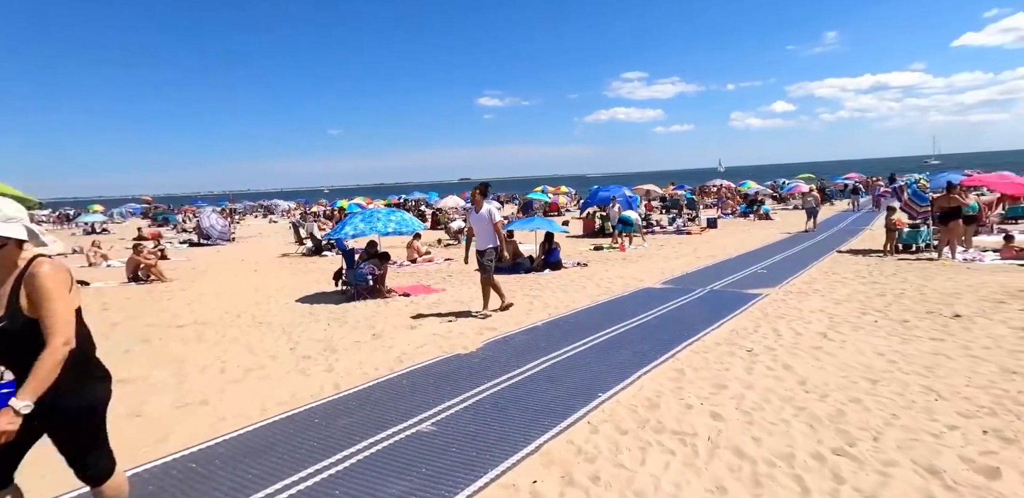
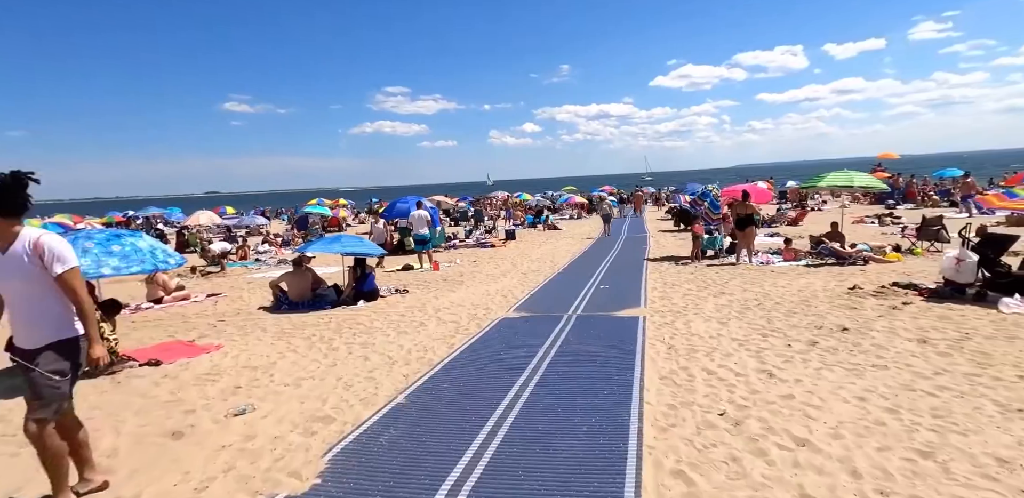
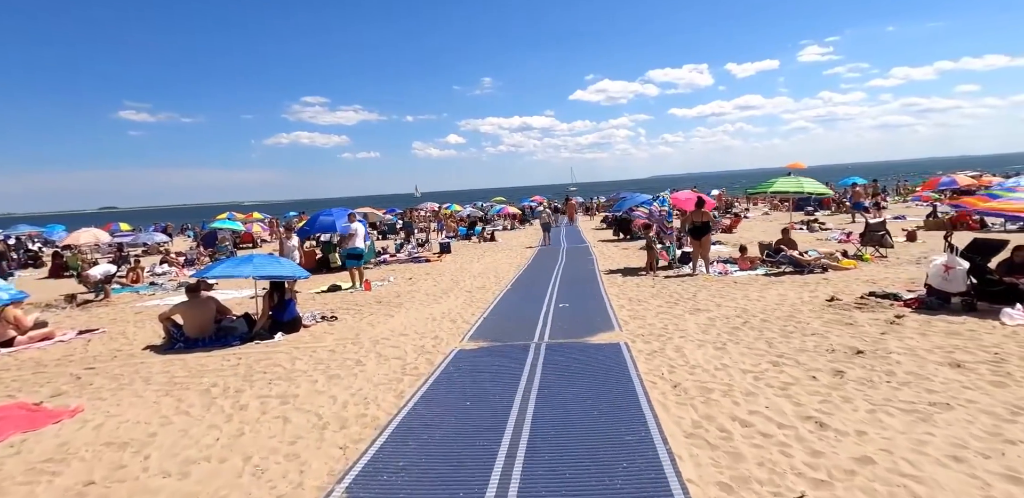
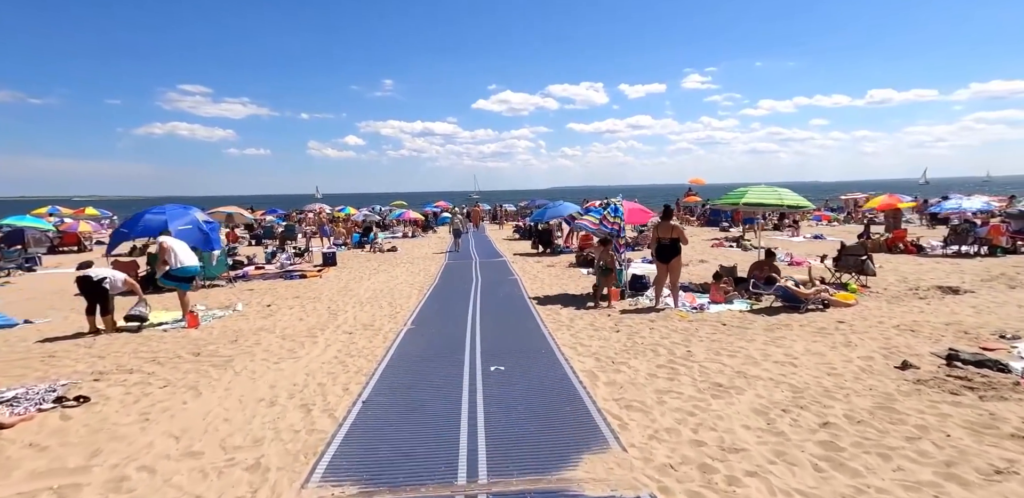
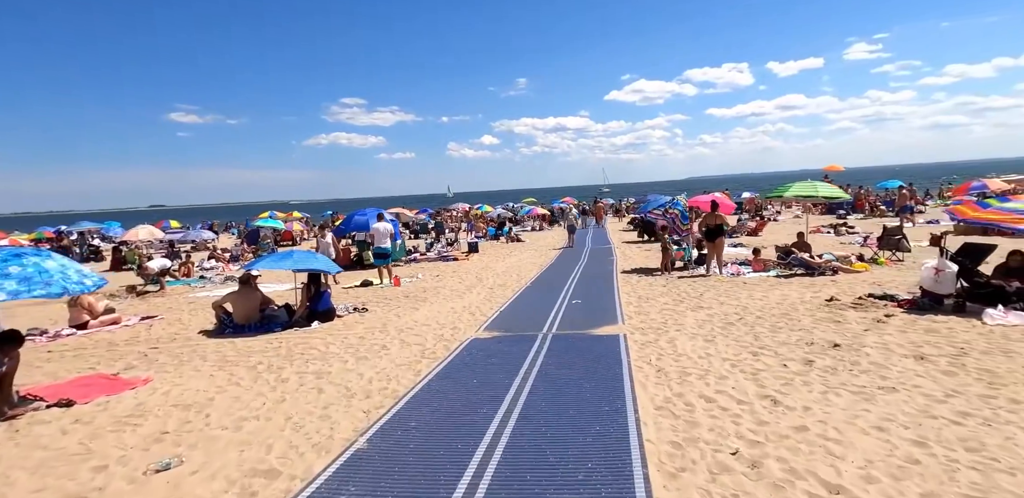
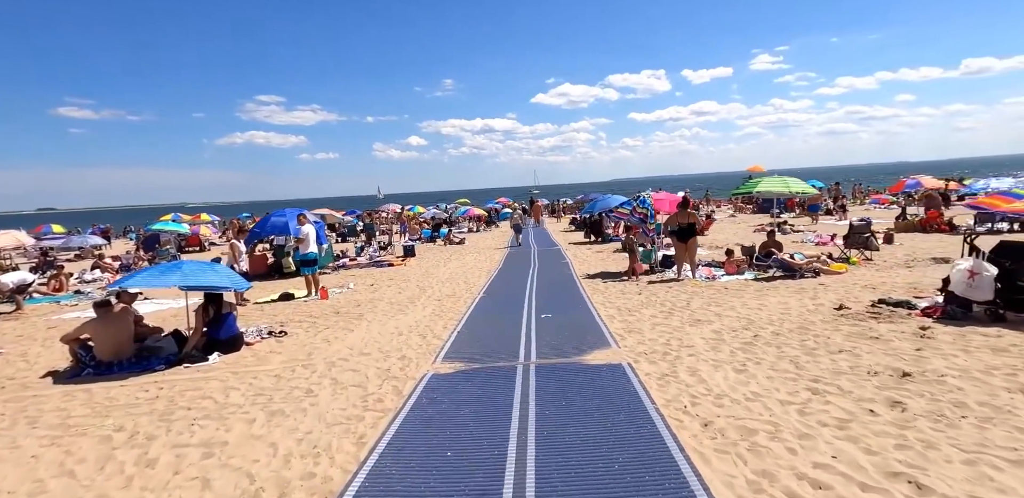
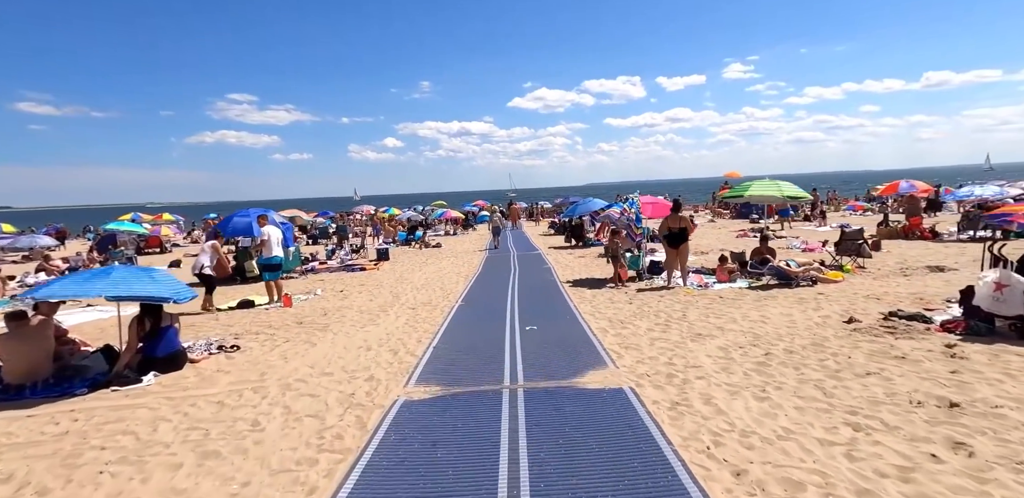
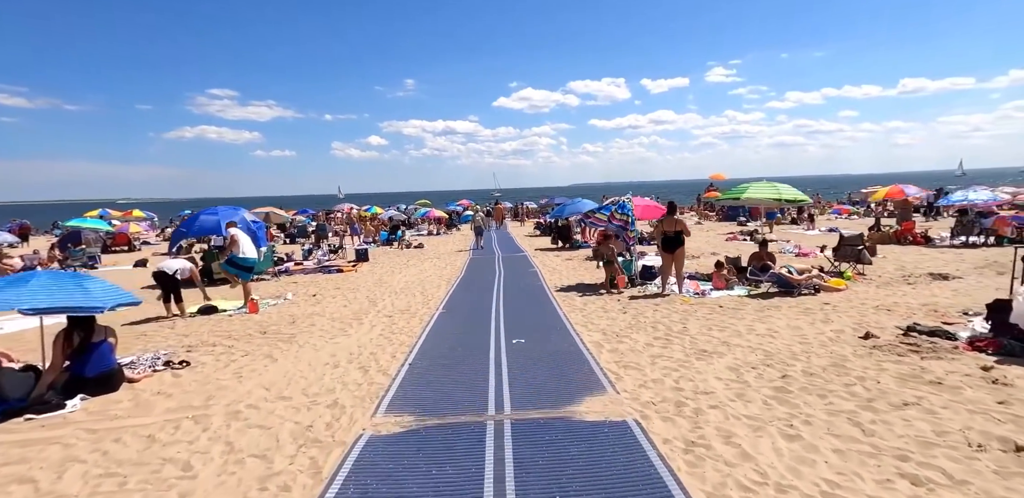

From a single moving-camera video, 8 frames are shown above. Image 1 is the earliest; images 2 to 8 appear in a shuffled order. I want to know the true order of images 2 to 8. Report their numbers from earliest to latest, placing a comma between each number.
2, 5, 3, 6, 7, 8, 4
